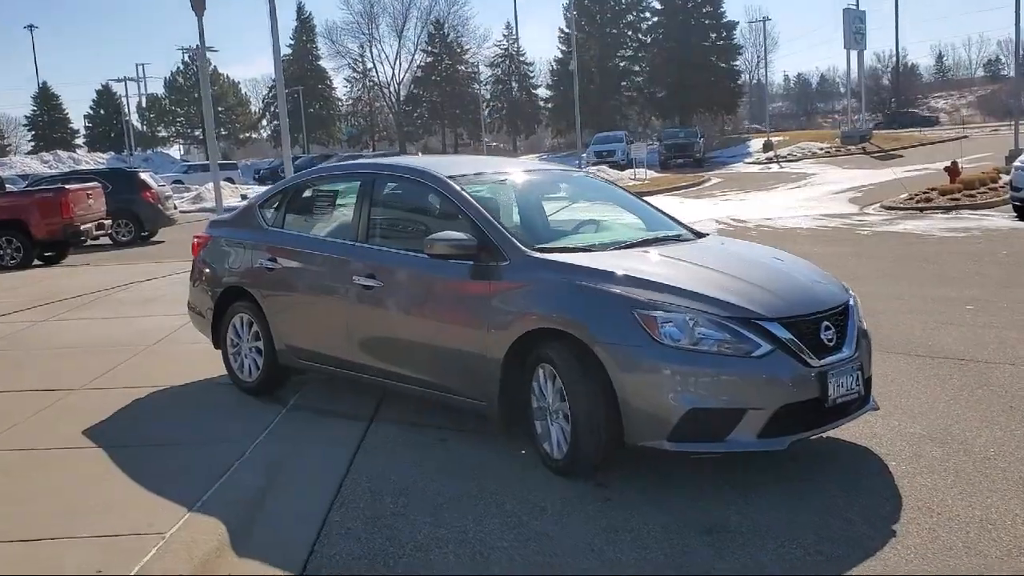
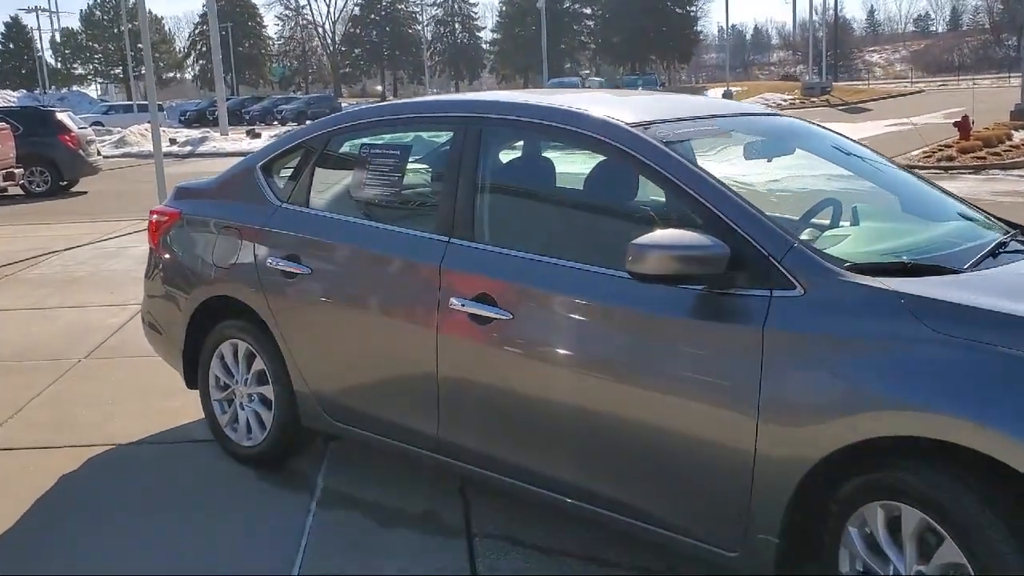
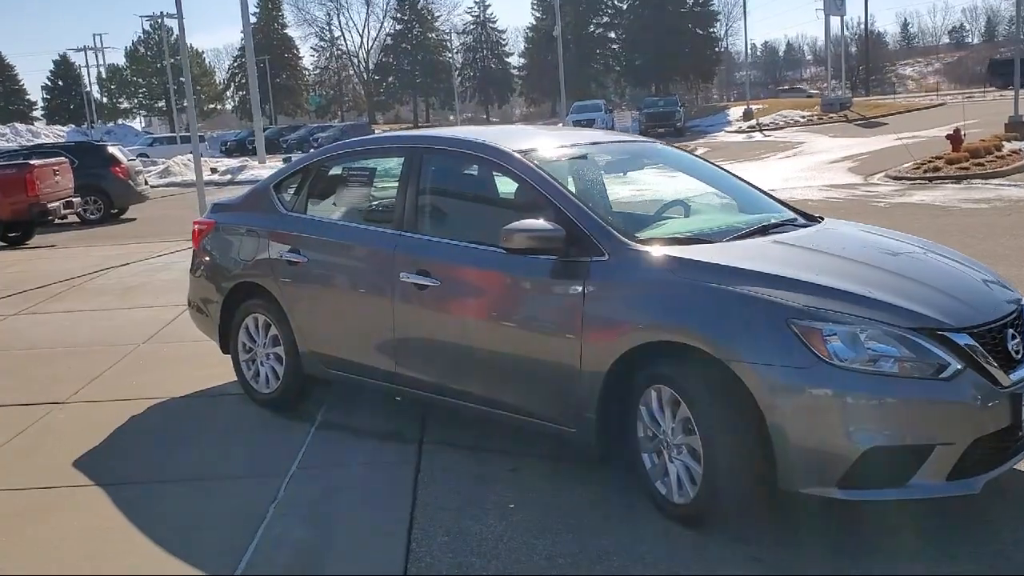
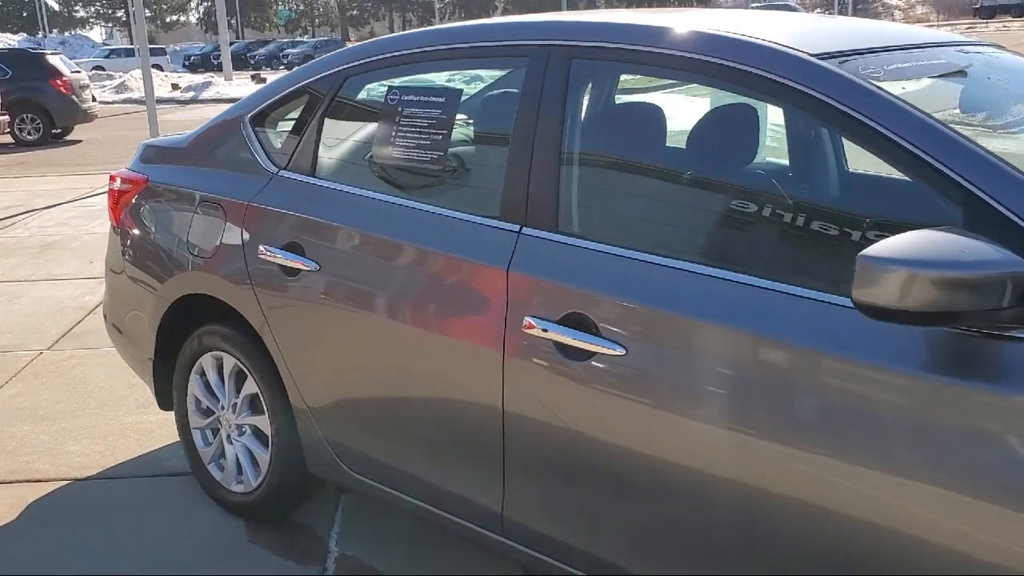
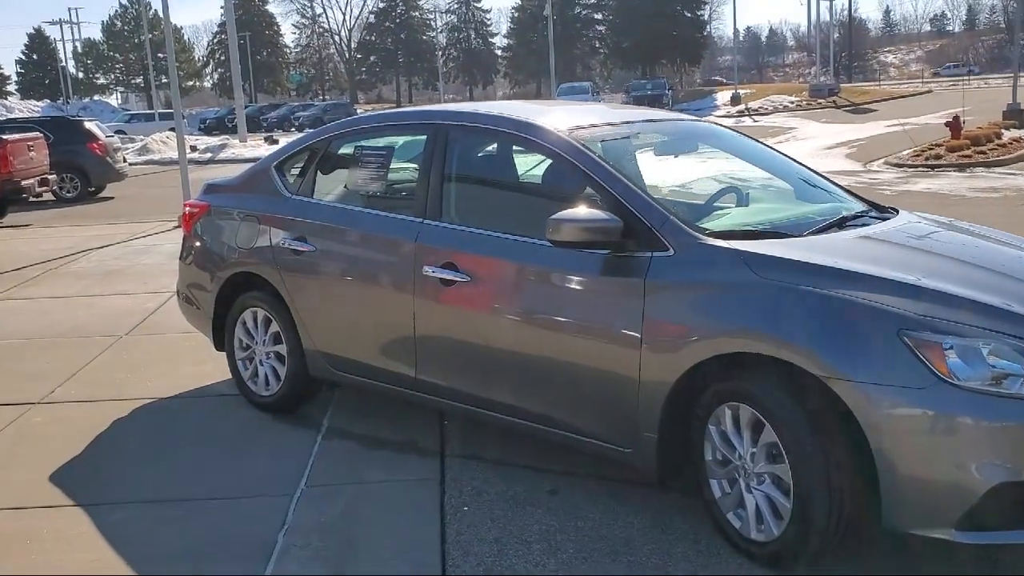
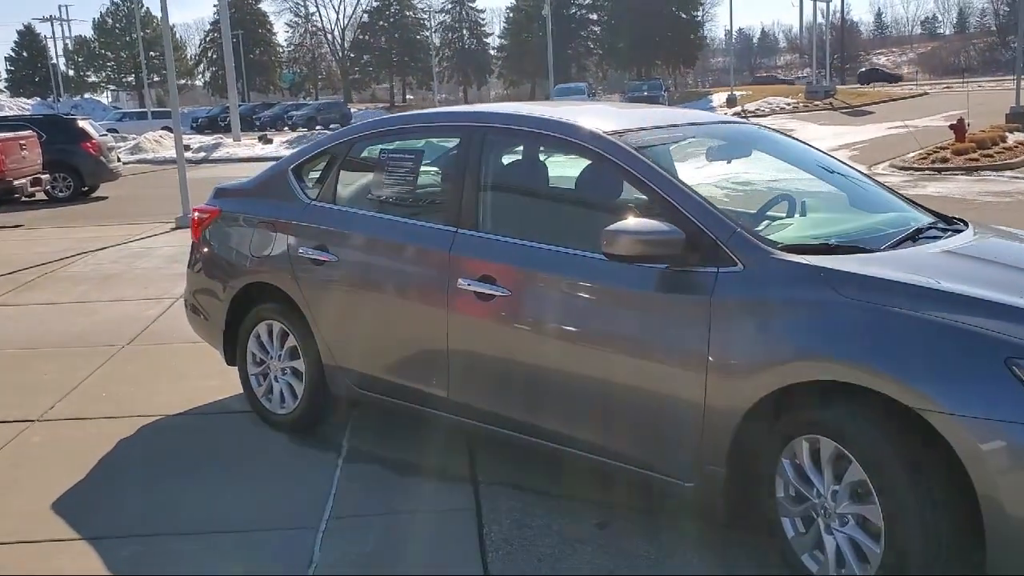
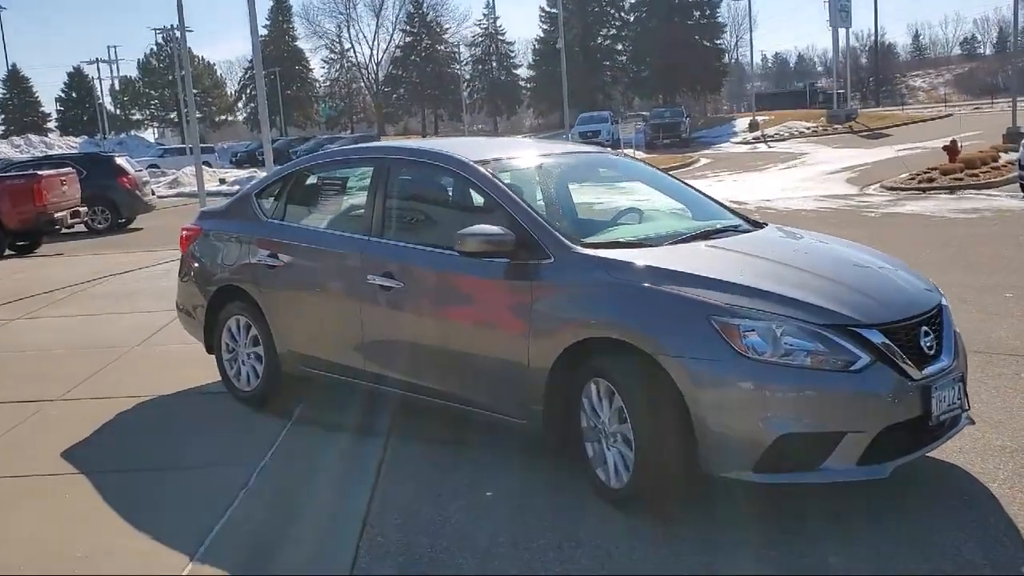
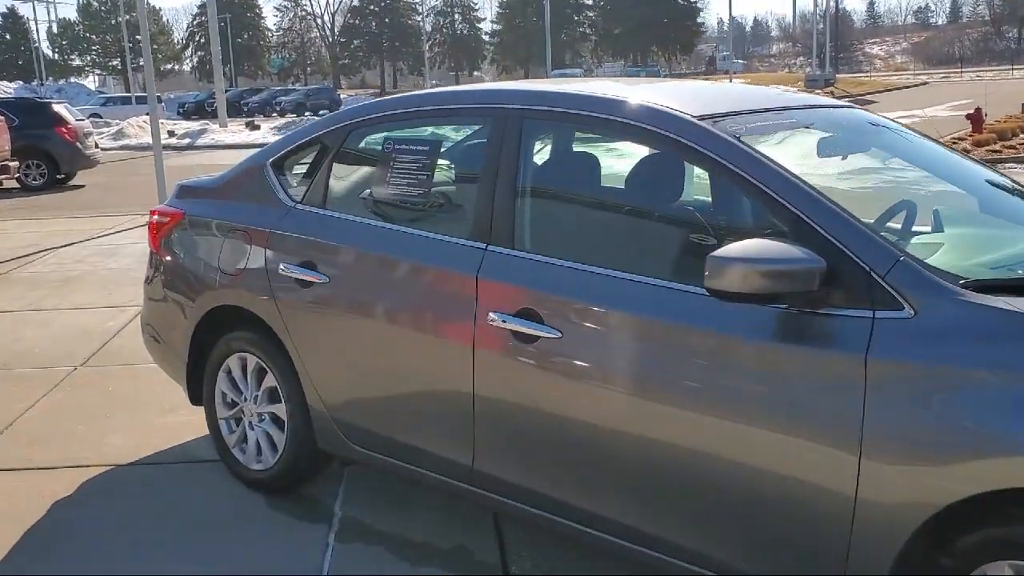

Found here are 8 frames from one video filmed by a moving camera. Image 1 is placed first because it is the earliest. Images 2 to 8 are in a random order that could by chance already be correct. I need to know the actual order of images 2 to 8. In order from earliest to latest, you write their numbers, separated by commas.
7, 3, 5, 6, 2, 8, 4
